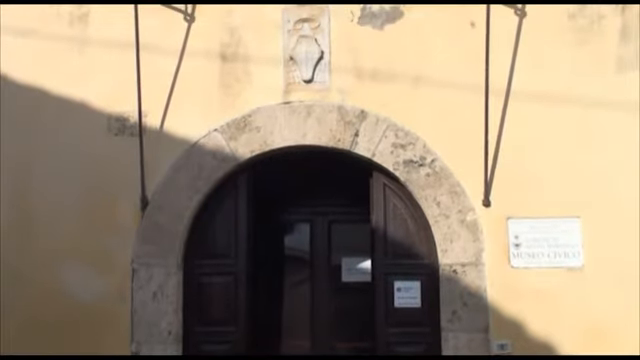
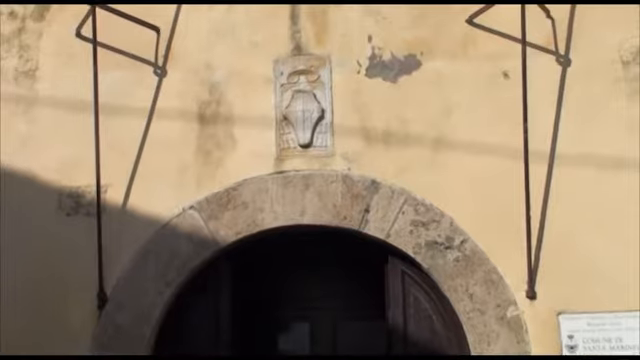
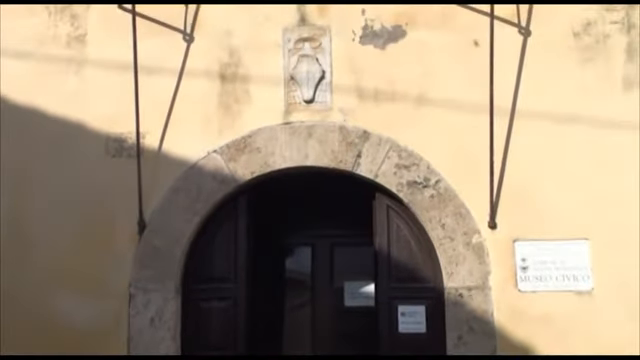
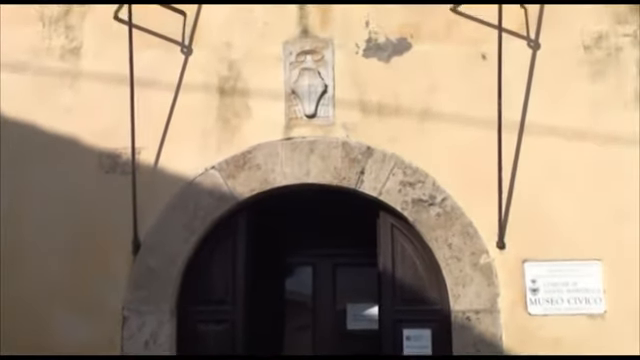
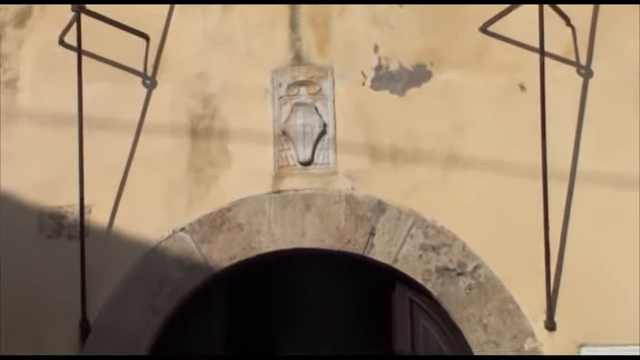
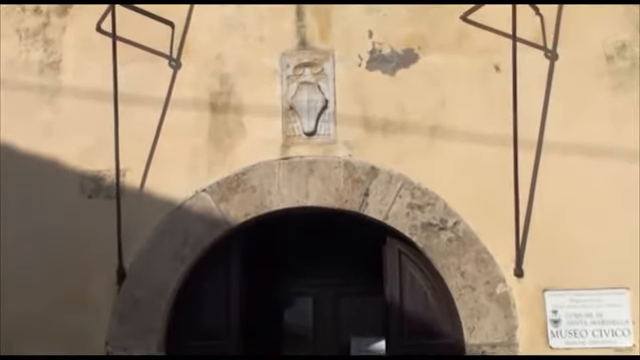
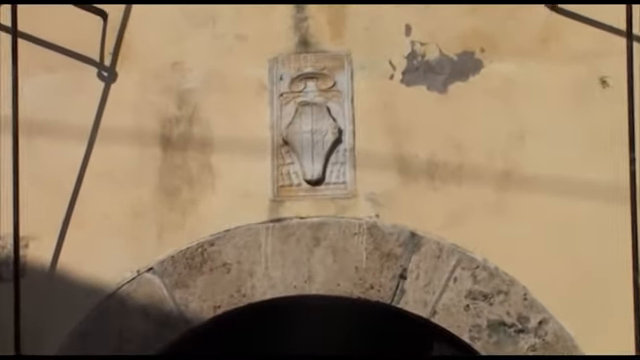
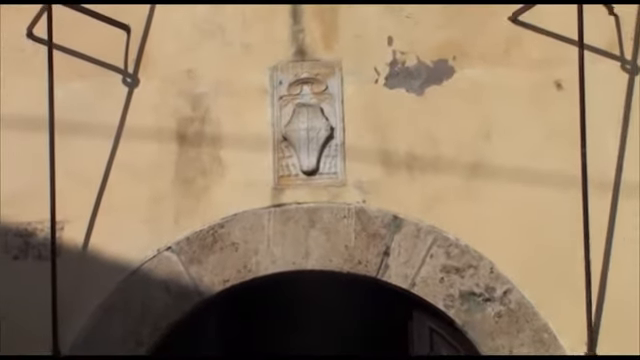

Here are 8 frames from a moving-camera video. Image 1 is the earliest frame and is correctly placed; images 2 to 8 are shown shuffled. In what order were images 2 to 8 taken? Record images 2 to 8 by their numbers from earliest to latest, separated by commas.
3, 4, 6, 2, 5, 8, 7
